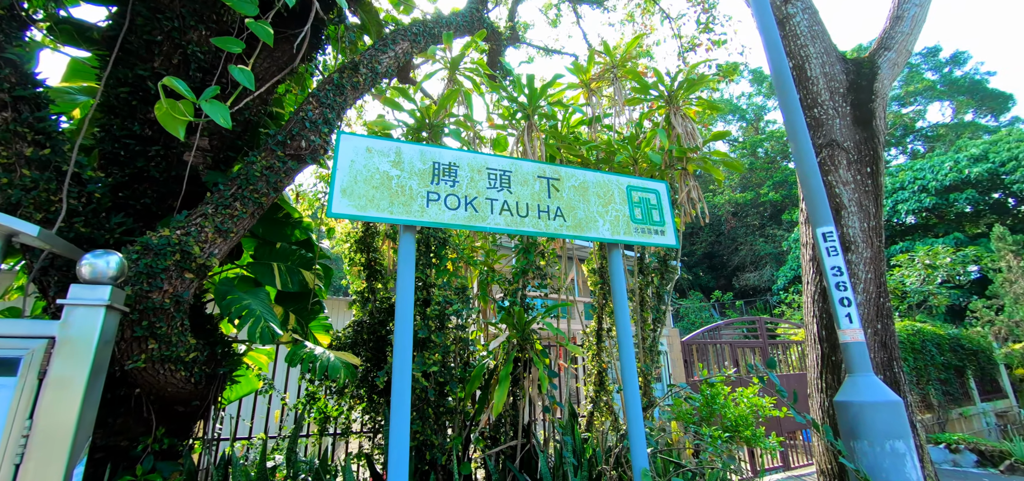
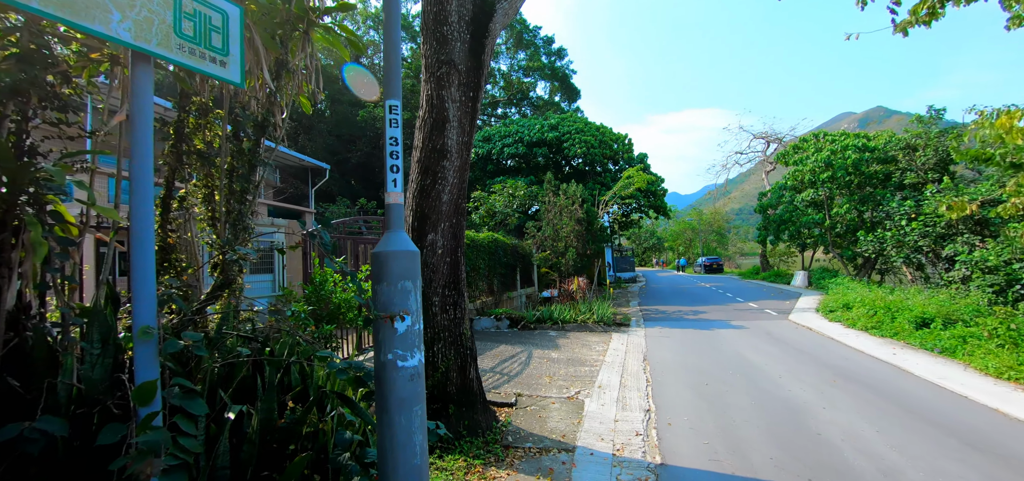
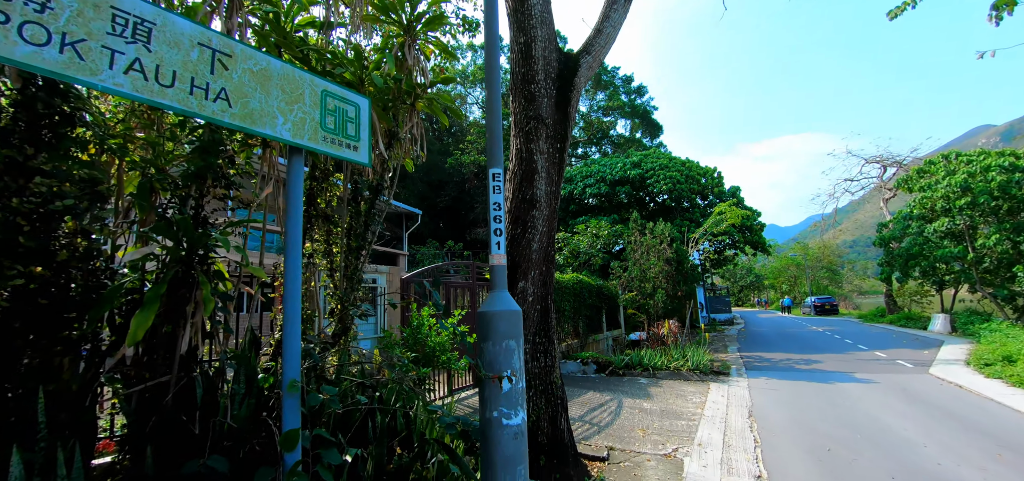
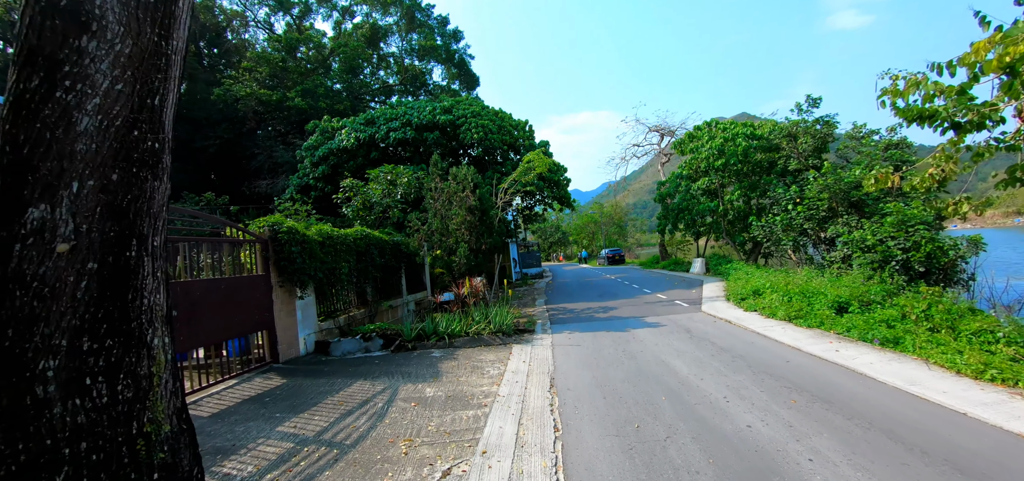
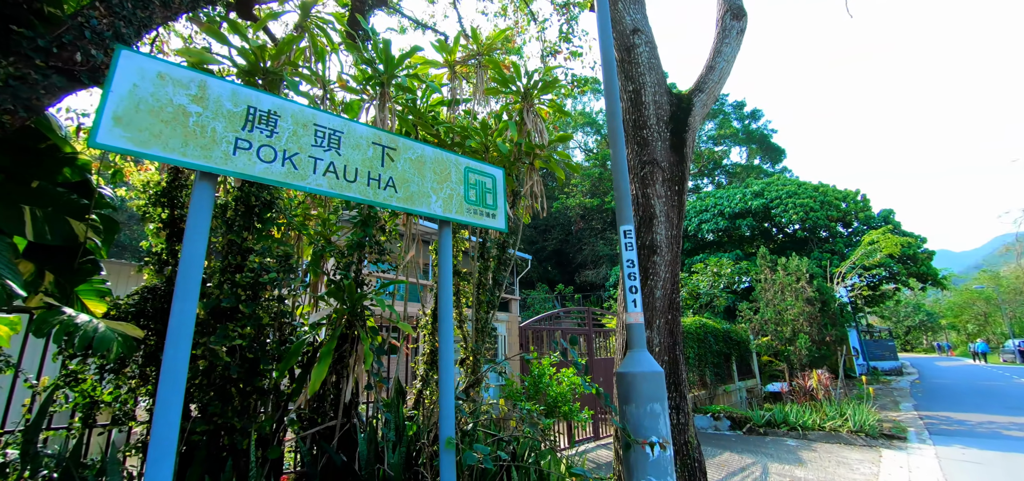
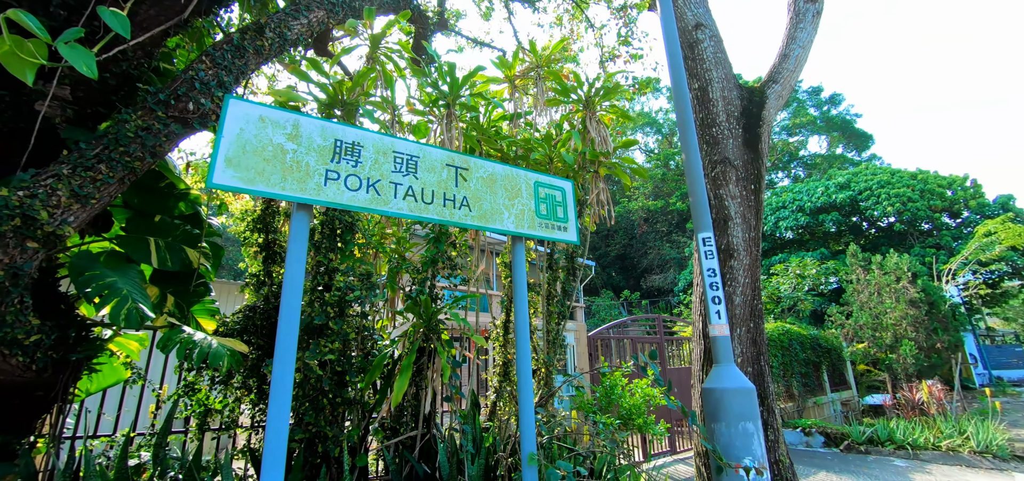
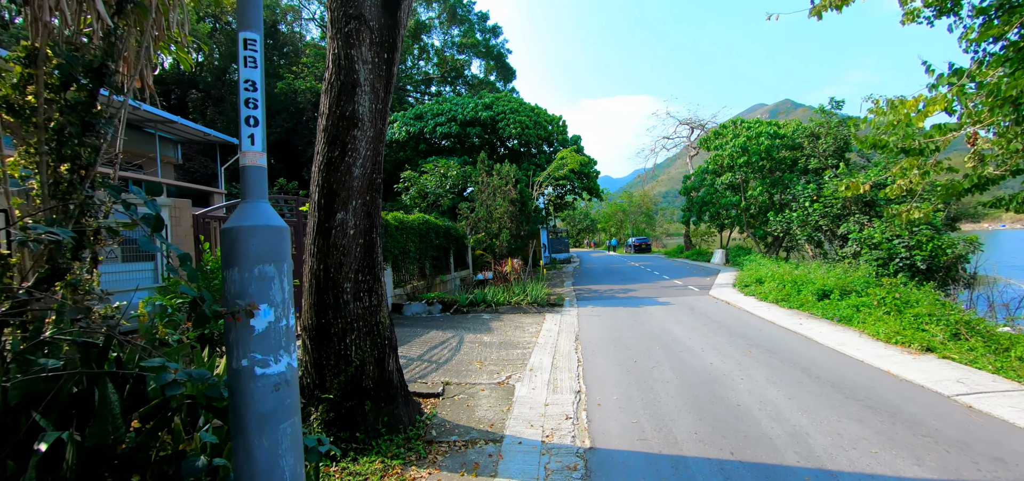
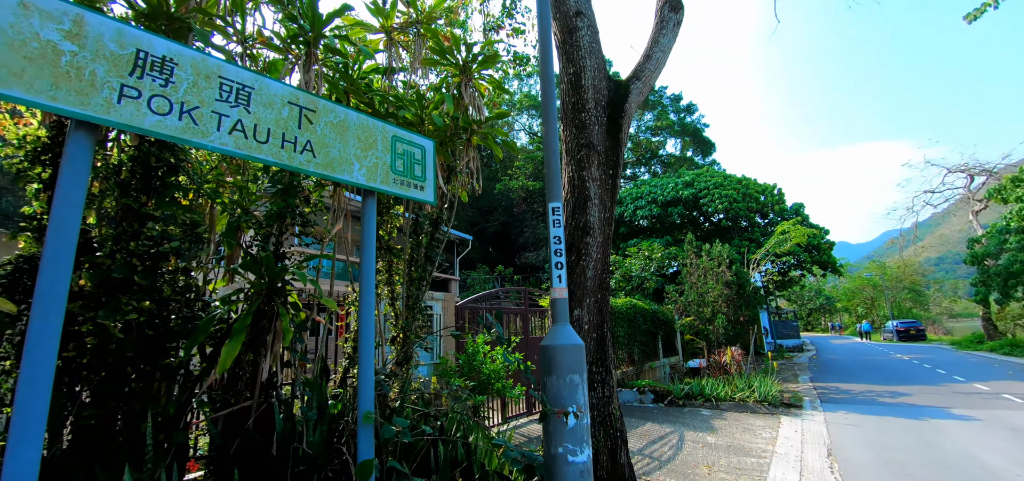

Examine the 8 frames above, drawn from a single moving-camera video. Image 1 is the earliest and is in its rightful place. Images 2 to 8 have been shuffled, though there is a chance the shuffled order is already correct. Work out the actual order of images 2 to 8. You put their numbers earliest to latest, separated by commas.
6, 5, 8, 3, 2, 7, 4
